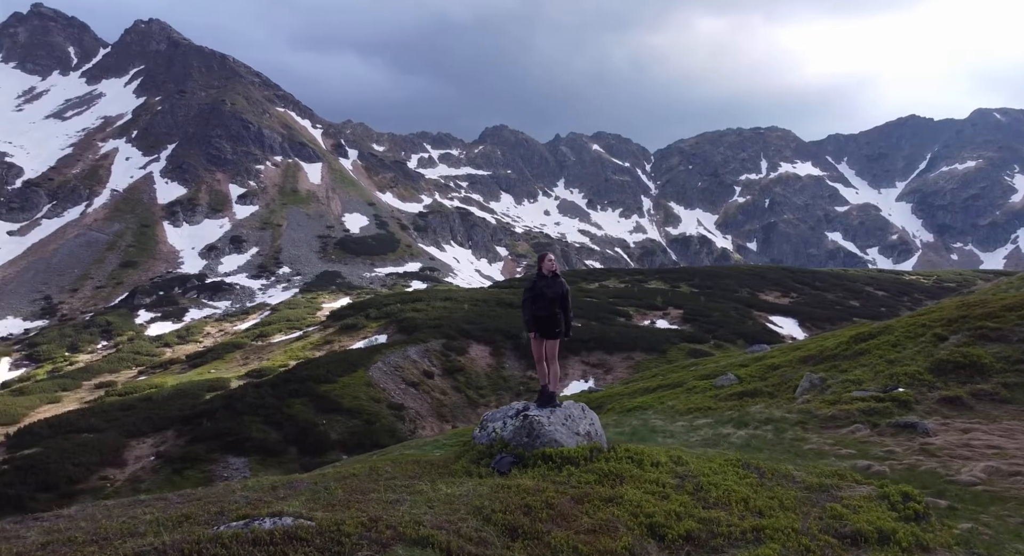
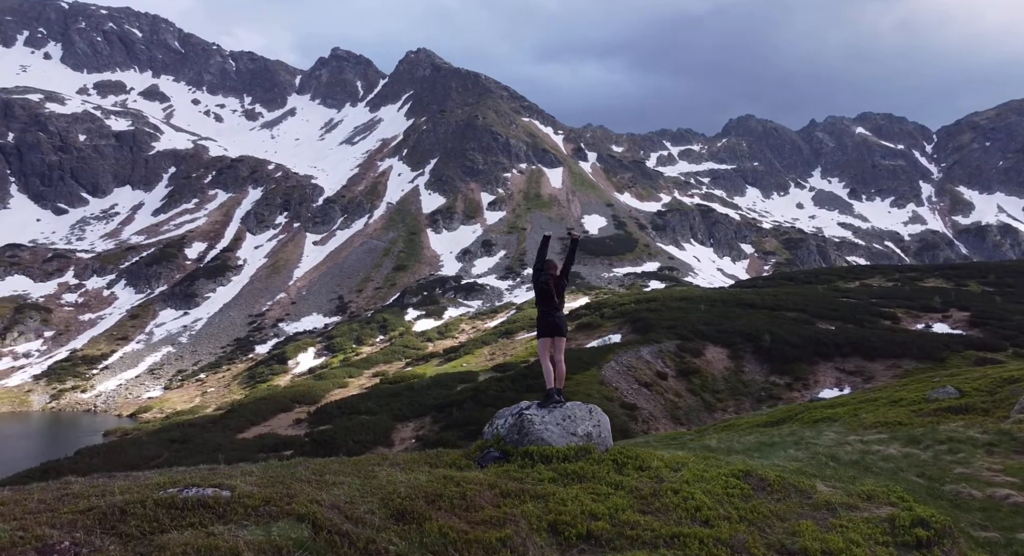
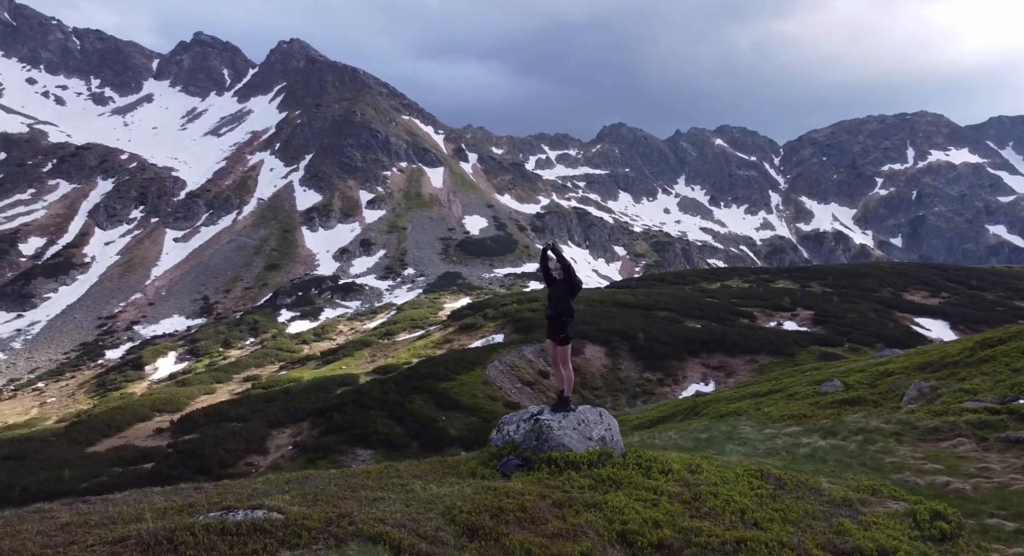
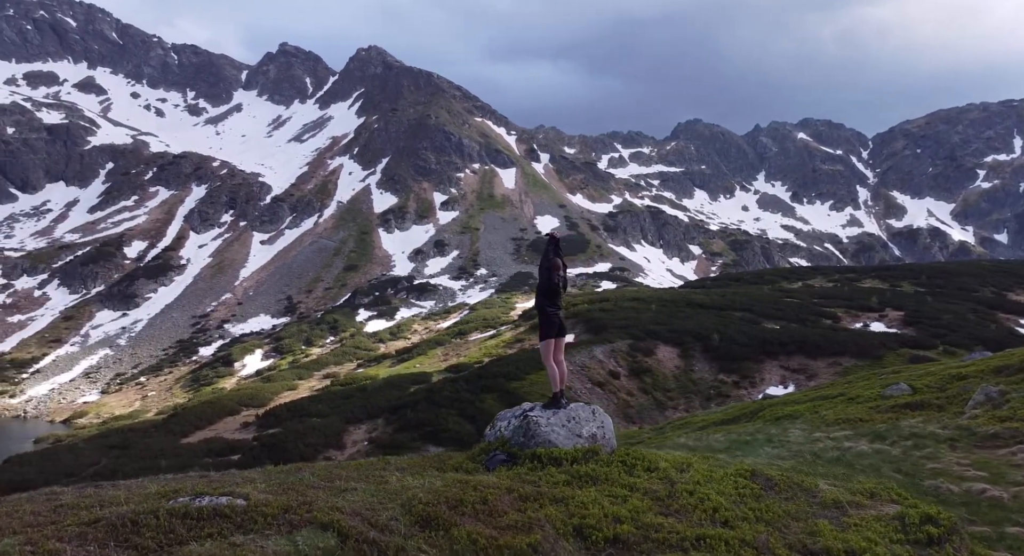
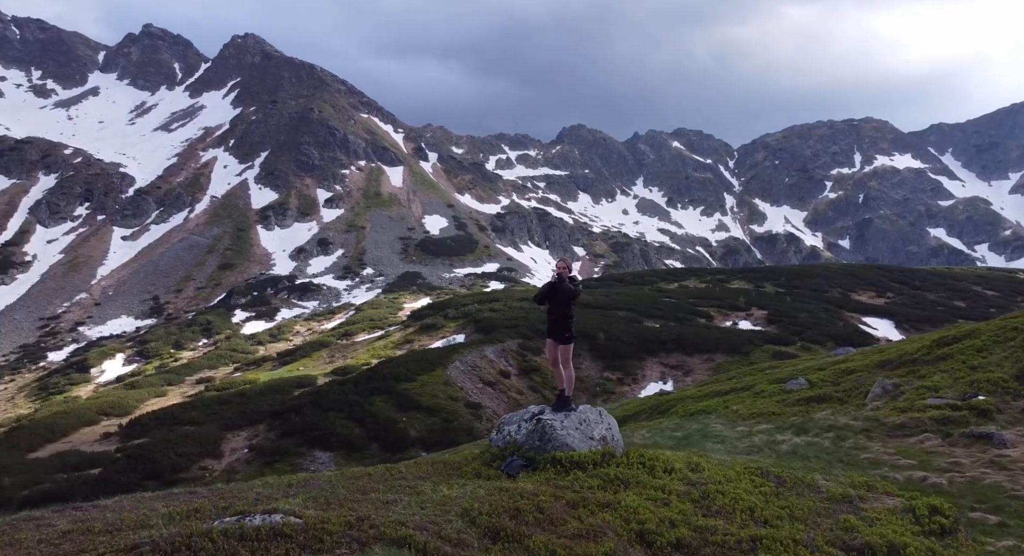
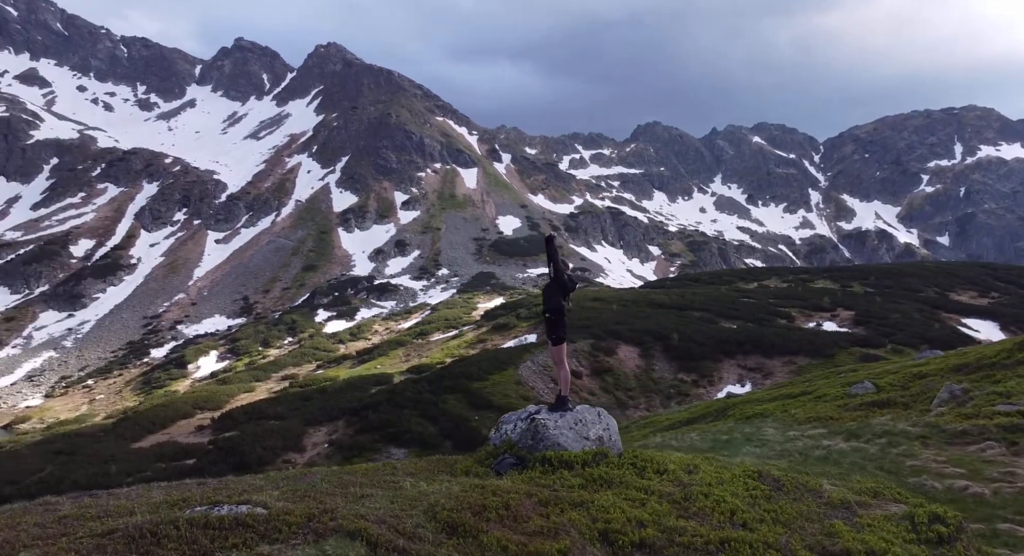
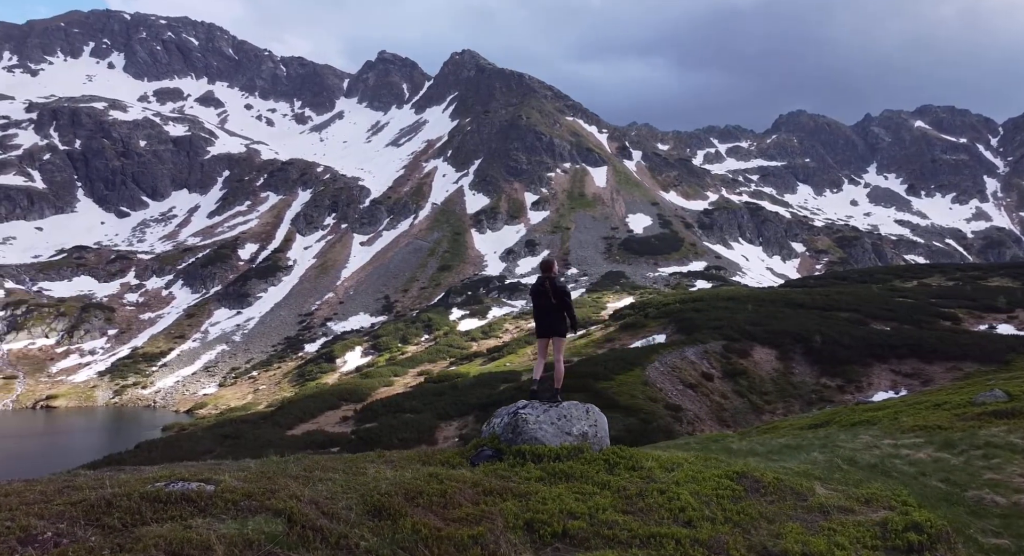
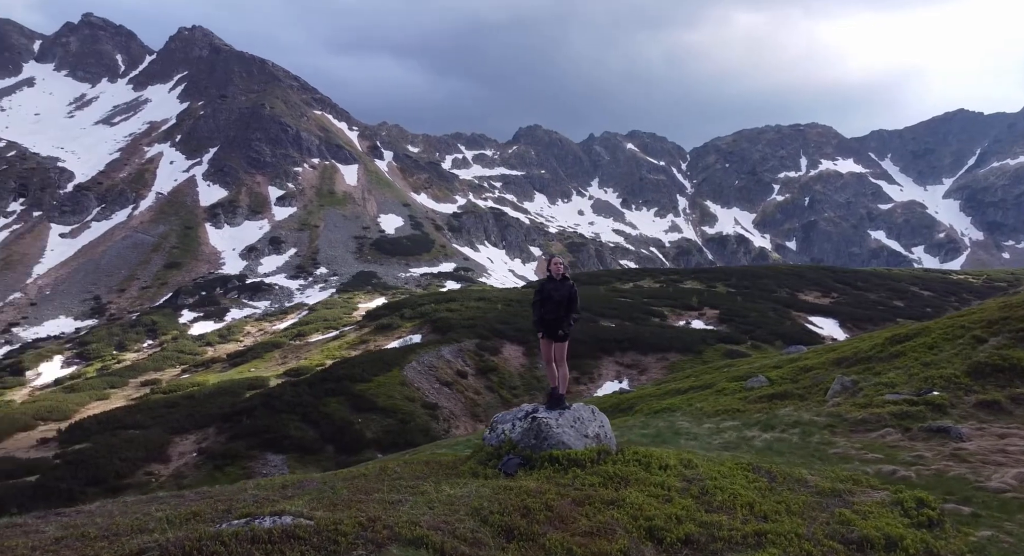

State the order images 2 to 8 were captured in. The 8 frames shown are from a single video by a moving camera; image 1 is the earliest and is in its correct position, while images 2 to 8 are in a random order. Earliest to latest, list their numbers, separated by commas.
8, 5, 3, 6, 4, 2, 7
